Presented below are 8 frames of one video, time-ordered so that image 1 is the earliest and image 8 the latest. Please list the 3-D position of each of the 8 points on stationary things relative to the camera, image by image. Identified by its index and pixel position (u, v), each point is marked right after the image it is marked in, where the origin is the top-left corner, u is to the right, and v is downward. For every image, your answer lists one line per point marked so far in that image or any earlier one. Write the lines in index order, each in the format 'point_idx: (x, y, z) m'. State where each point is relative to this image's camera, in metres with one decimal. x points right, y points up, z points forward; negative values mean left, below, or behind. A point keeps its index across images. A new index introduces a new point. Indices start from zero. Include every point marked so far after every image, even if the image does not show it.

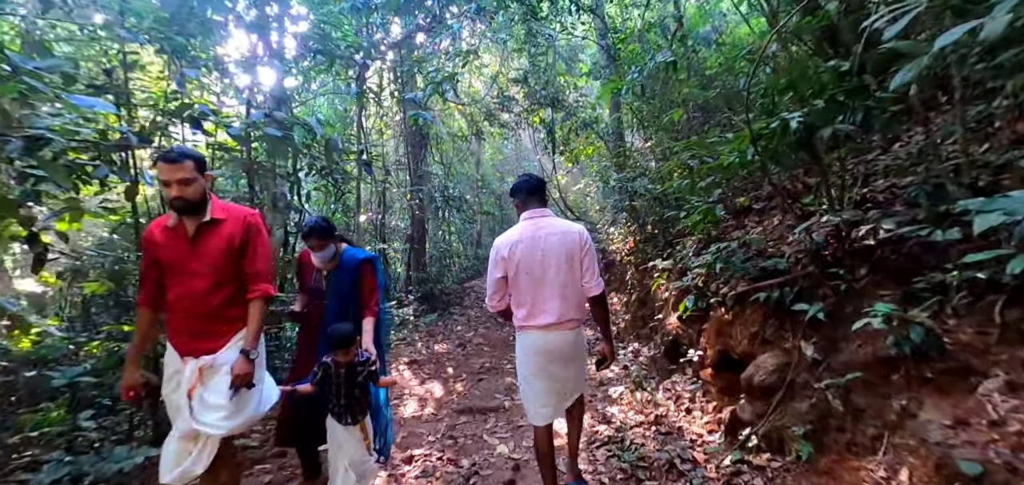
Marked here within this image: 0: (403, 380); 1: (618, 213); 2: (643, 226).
0: (-1.0, -1.2, +4.0) m
1: (+1.5, +0.4, +6.5) m
2: (+1.5, +0.2, +5.2) m
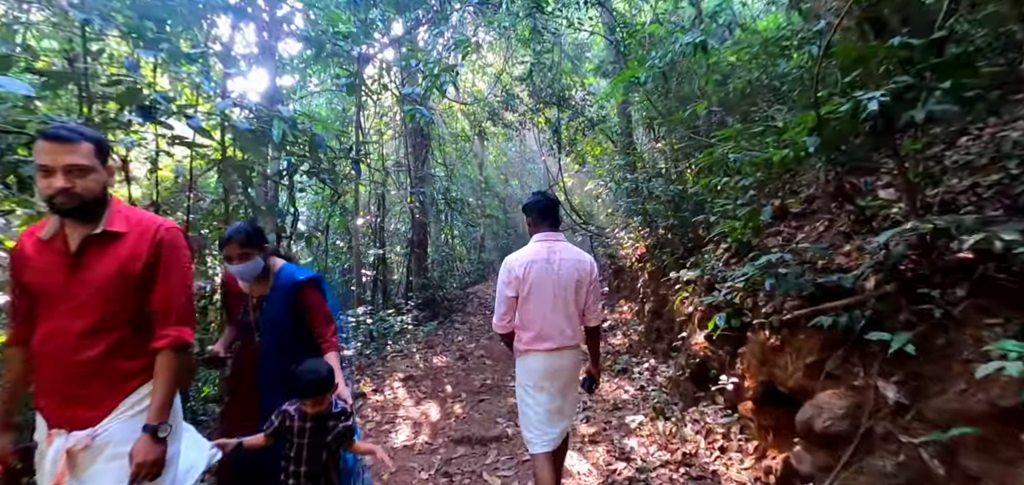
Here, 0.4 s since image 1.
0: (-0.9, -1.3, +3.7) m
1: (+1.6, +0.4, +6.2) m
2: (+1.6, +0.1, +4.8) m
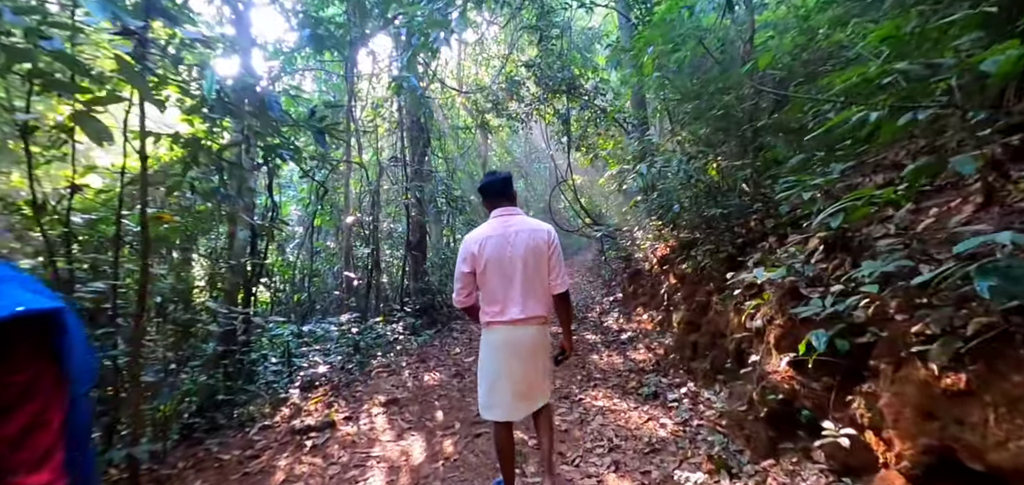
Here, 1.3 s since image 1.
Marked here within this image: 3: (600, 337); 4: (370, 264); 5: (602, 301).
0: (-0.9, -1.2, +3.0) m
1: (+1.6, +0.3, +5.5) m
2: (+1.6, +0.1, +4.2) m
3: (+1.0, -1.1, +5.4) m
4: (-2.3, -0.4, +7.6) m
5: (+1.5, -1.0, +7.9) m
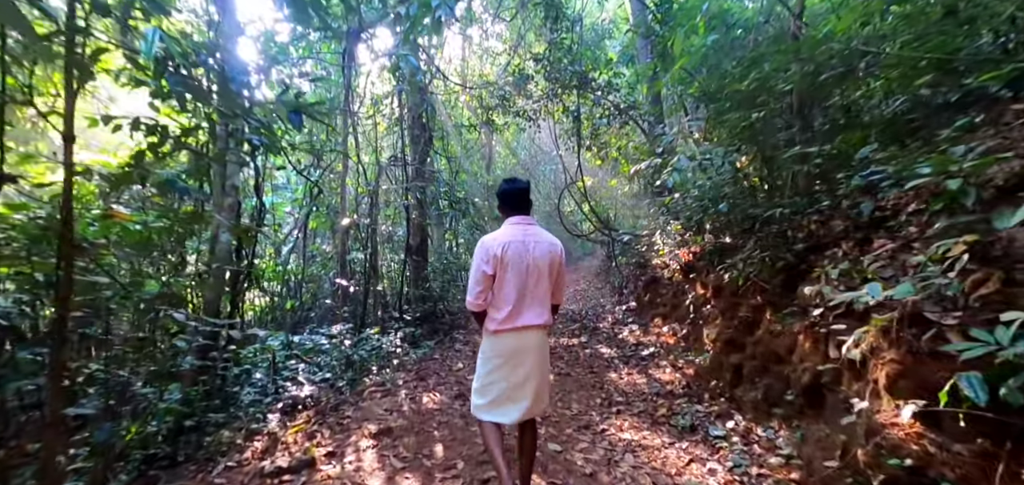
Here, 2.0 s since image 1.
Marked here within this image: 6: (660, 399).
0: (-0.8, -1.2, +2.5) m
1: (+1.7, +0.3, +5.1) m
2: (+1.7, +0.1, +3.7) m
3: (+1.1, -1.2, +5.0) m
4: (-2.2, -0.4, +7.2) m
5: (+1.6, -1.1, +7.5) m
6: (+1.1, -1.1, +3.3) m
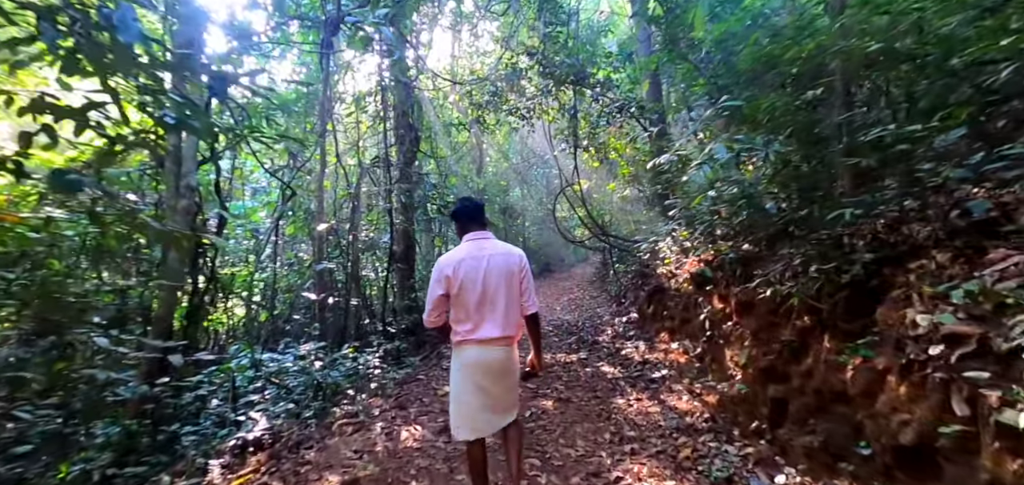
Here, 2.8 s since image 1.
0: (-0.8, -1.3, +2.0) m
1: (+1.7, +0.2, +4.6) m
2: (+1.6, 0.0, +3.2) m
3: (+1.0, -1.3, +4.5) m
4: (-2.4, -0.5, +6.6) m
5: (+1.5, -1.2, +7.0) m
6: (+1.0, -1.2, +2.8) m
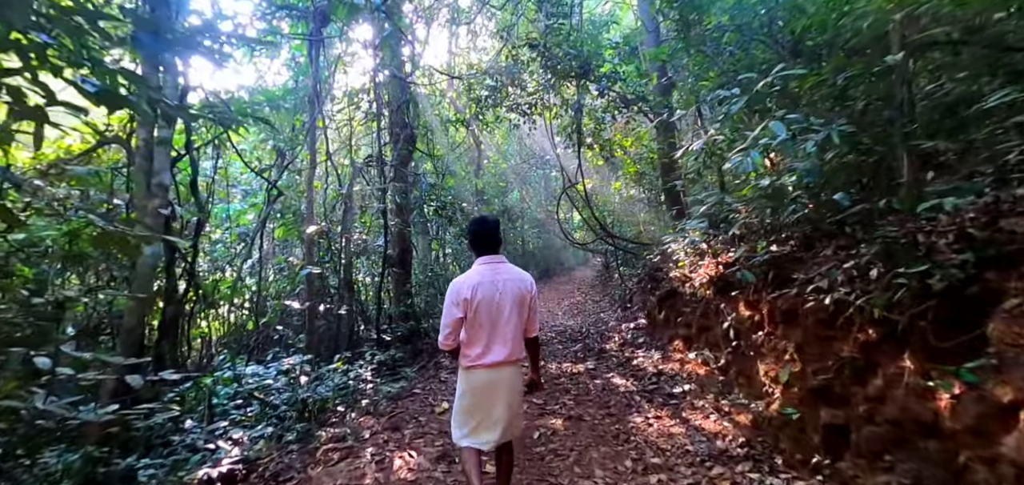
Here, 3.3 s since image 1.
0: (-0.8, -1.3, +1.6) m
1: (+1.7, +0.2, +4.3) m
2: (+1.7, 0.0, +2.9) m
3: (+1.1, -1.3, +4.1) m
4: (-2.3, -0.6, +6.2) m
5: (+1.6, -1.2, +6.6) m
6: (+1.1, -1.2, +2.4) m
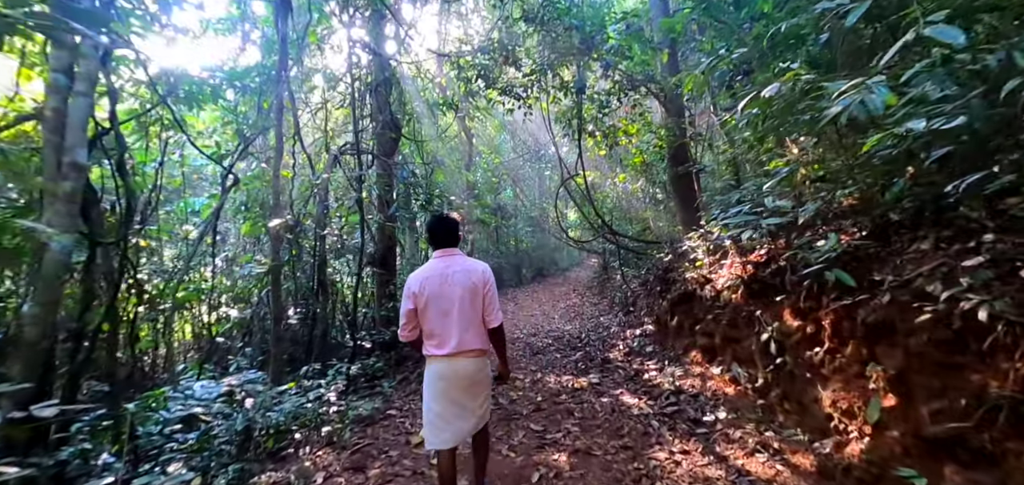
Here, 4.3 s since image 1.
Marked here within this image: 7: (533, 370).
0: (-0.8, -1.2, +1.0) m
1: (+1.6, +0.2, +3.6) m
2: (+1.6, +0.1, +2.3) m
3: (+1.0, -1.2, +3.5) m
4: (-2.4, -0.5, +5.6) m
5: (+1.5, -1.2, +6.0) m
6: (+1.0, -1.1, +1.8) m
7: (+0.2, -1.4, +5.2) m
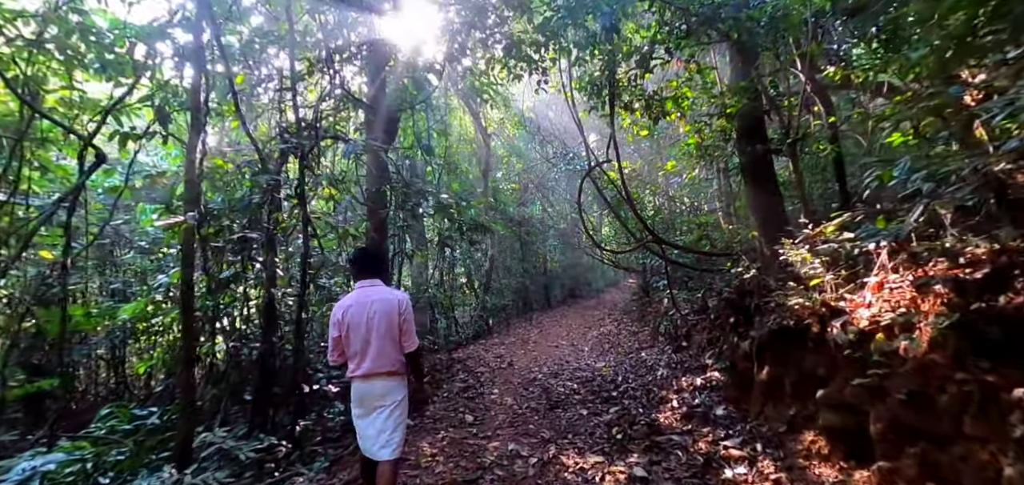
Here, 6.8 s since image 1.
0: (-1.1, -1.1, -0.6) m
1: (+1.5, +0.2, +2.0) m
2: (+1.4, +0.1, +0.6) m
3: (+0.9, -1.2, +1.8) m
4: (-2.4, -0.6, +4.2) m
5: (+1.5, -1.3, +4.3) m
6: (+0.8, -1.1, +0.1) m
7: (+0.3, -1.5, +3.5) m
